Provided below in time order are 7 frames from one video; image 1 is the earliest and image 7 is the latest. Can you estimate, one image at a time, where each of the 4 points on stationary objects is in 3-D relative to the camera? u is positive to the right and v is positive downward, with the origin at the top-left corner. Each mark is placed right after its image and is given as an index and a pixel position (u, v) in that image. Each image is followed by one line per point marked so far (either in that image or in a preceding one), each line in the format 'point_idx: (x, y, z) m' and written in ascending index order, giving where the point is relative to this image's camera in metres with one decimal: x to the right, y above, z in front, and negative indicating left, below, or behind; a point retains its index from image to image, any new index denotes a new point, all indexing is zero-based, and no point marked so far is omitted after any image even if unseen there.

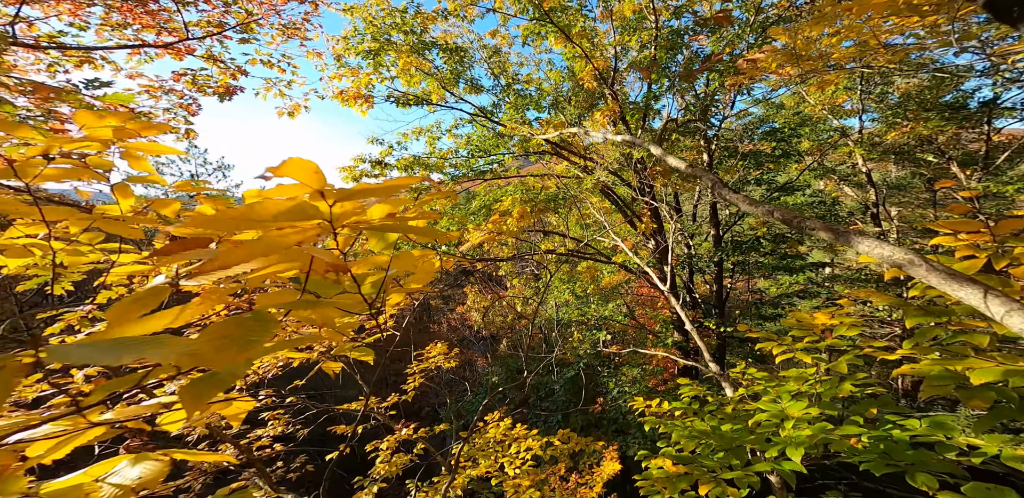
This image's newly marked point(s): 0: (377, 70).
0: (-2.0, +2.6, +7.8) m
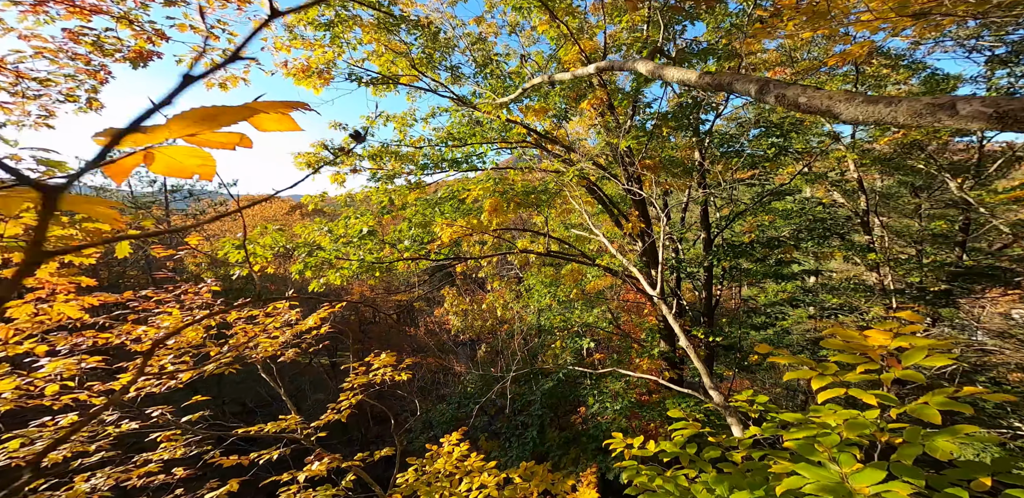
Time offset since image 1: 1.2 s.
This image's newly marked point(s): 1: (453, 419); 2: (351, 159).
0: (-2.3, +2.7, +7.1) m
1: (-1.3, -3.6, +11.2) m
2: (-2.6, +1.4, +8.6) m
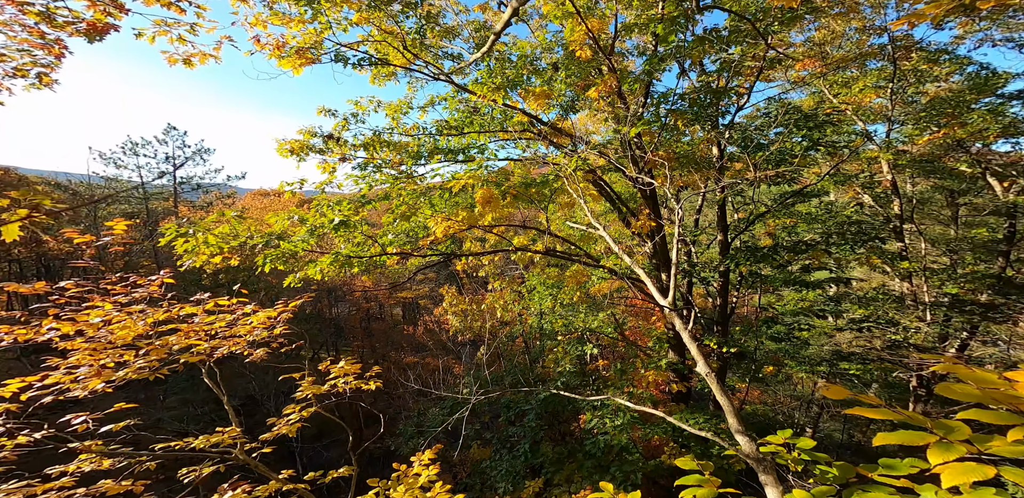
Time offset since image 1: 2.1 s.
0: (-2.2, +2.8, +6.5) m
1: (-1.4, -3.5, +10.6) m
2: (-2.6, +1.5, +8.0) m
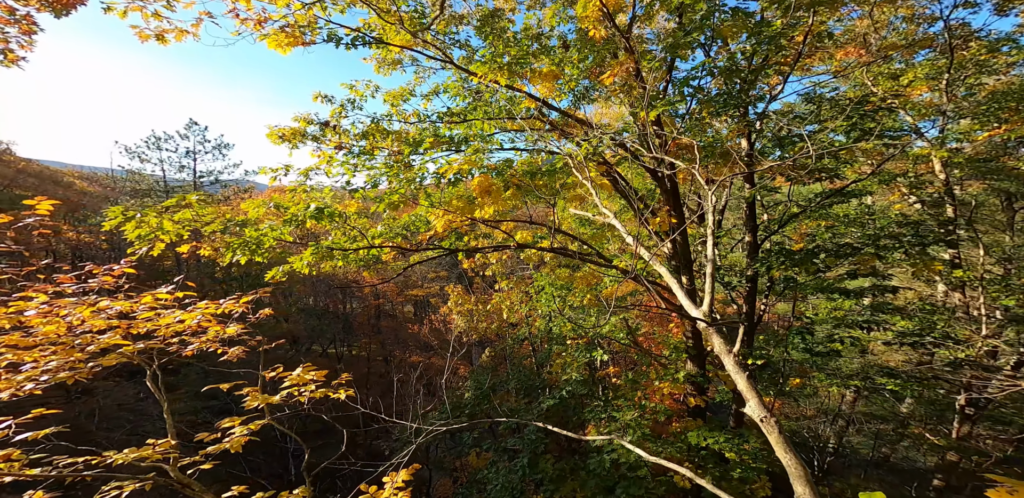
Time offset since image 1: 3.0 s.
0: (-2.1, +2.9, +6.0) m
1: (-1.3, -3.4, +10.1) m
2: (-2.4, +1.6, +7.5) m
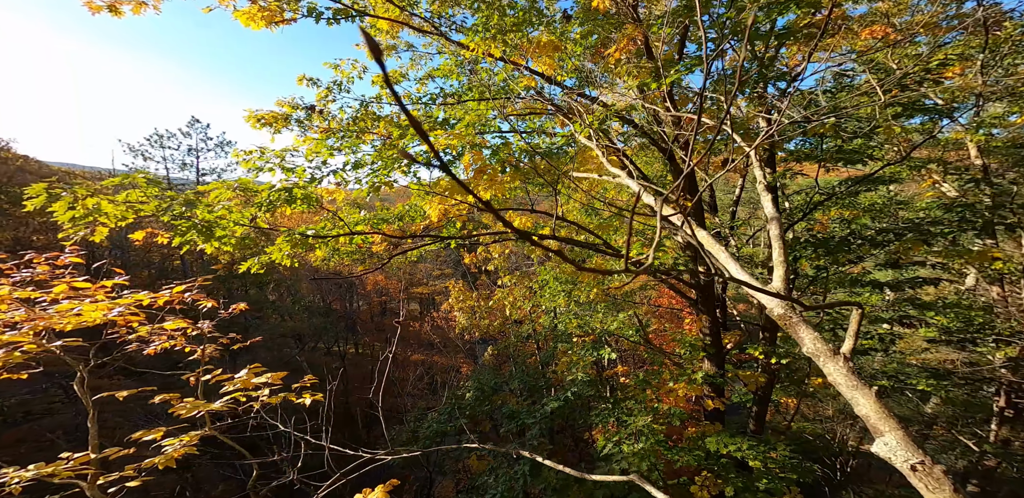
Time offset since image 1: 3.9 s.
0: (-2.2, +3.0, +5.5) m
1: (-1.2, -3.3, +9.6) m
2: (-2.4, +1.7, +7.0) m
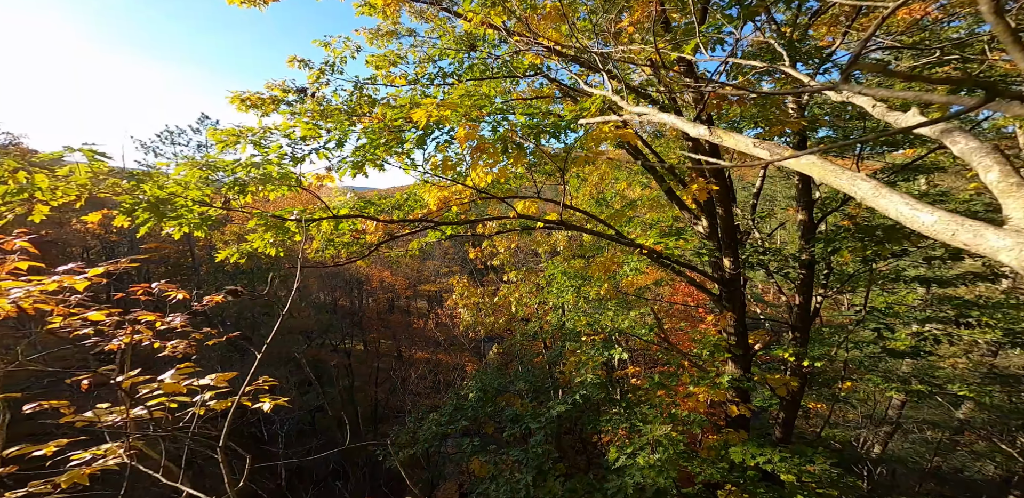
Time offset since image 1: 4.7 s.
0: (-2.1, +3.1, +5.0) m
1: (-1.2, -3.2, +9.1) m
2: (-2.4, +1.8, +6.6) m
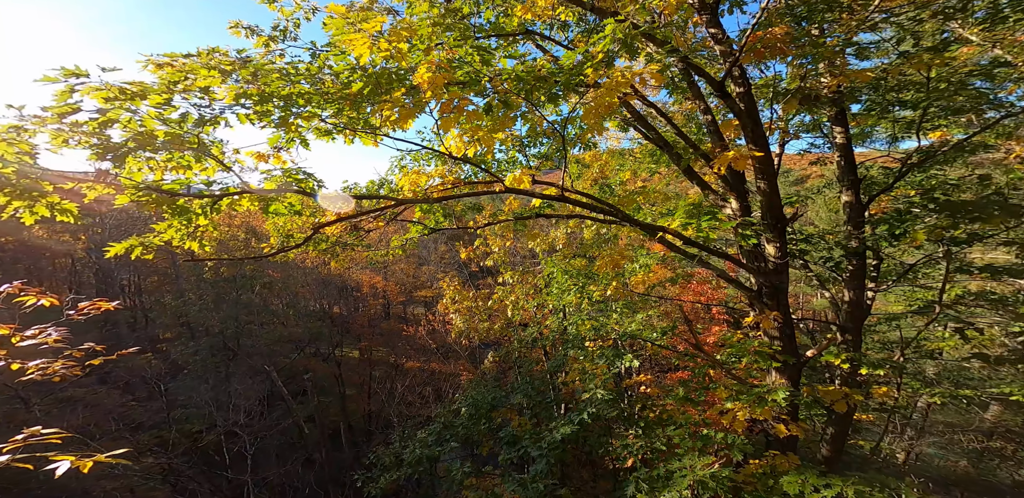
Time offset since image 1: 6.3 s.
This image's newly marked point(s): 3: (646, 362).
0: (-2.2, +3.1, +4.0) m
1: (-1.2, -3.2, +8.1) m
2: (-2.5, +1.9, +5.6) m
3: (+2.2, -1.8, +8.7) m
